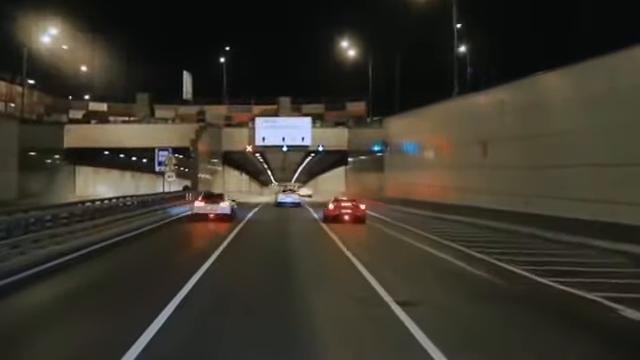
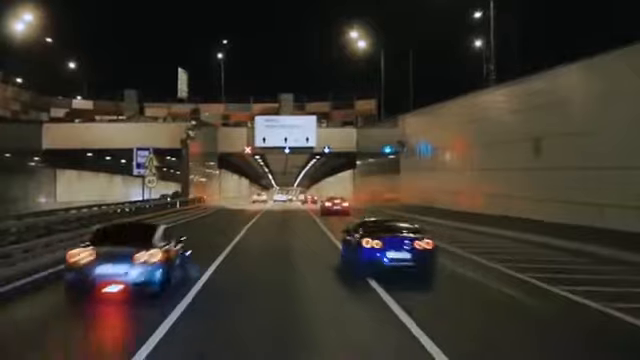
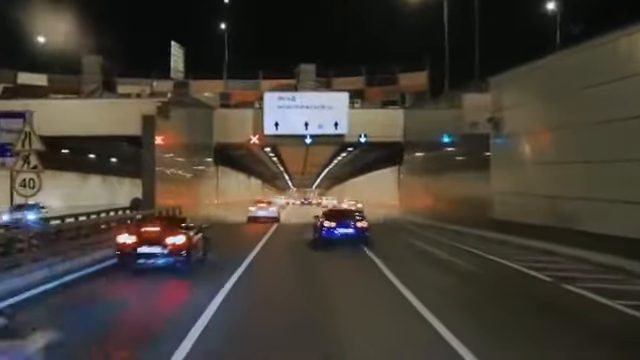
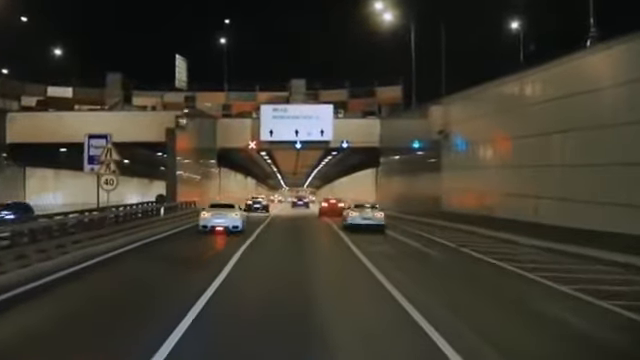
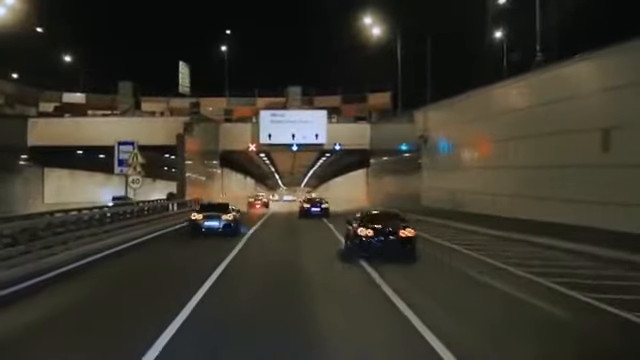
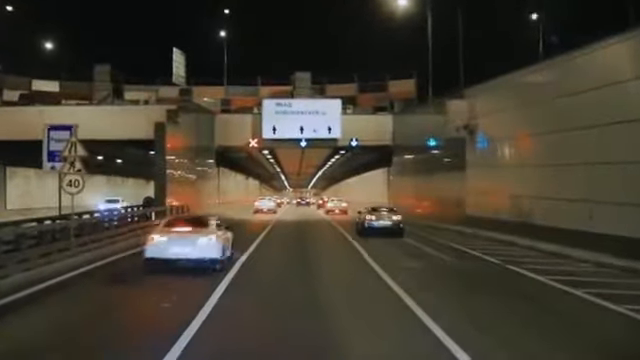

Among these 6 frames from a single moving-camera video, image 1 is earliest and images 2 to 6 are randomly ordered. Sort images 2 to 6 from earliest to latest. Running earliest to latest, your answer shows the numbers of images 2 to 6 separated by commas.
2, 5, 4, 6, 3
